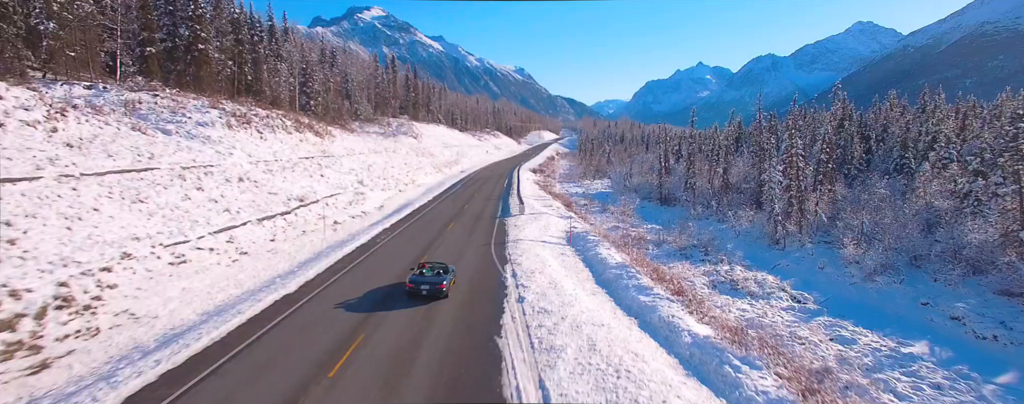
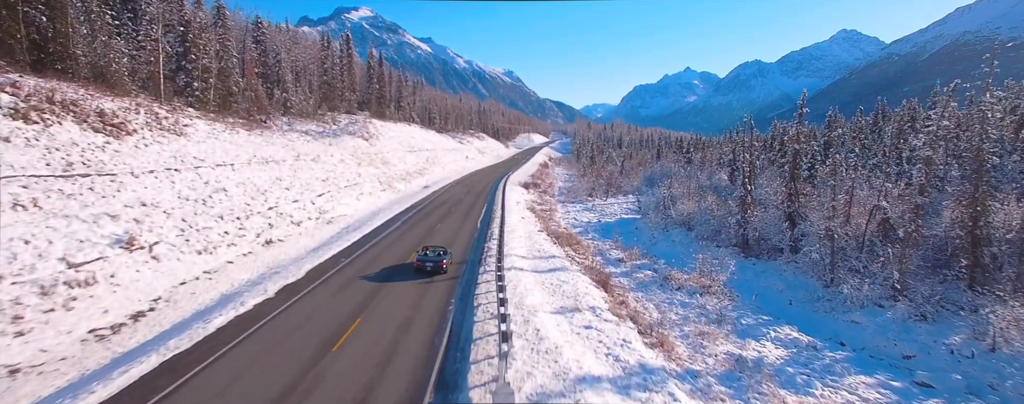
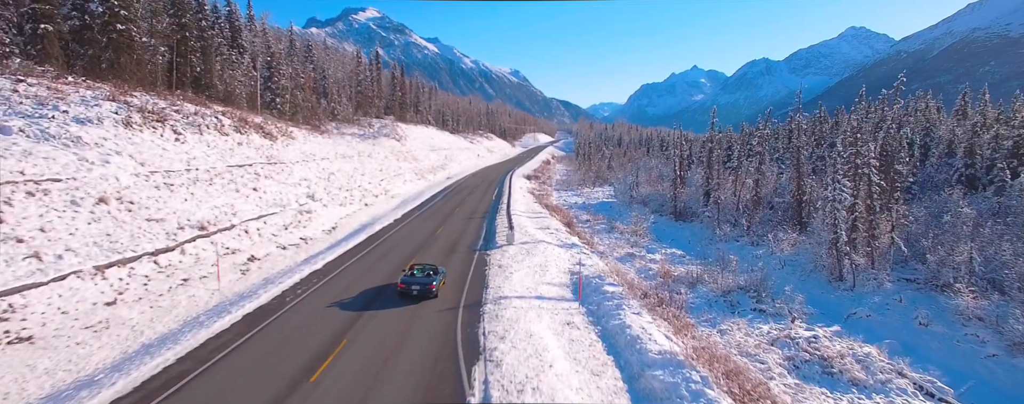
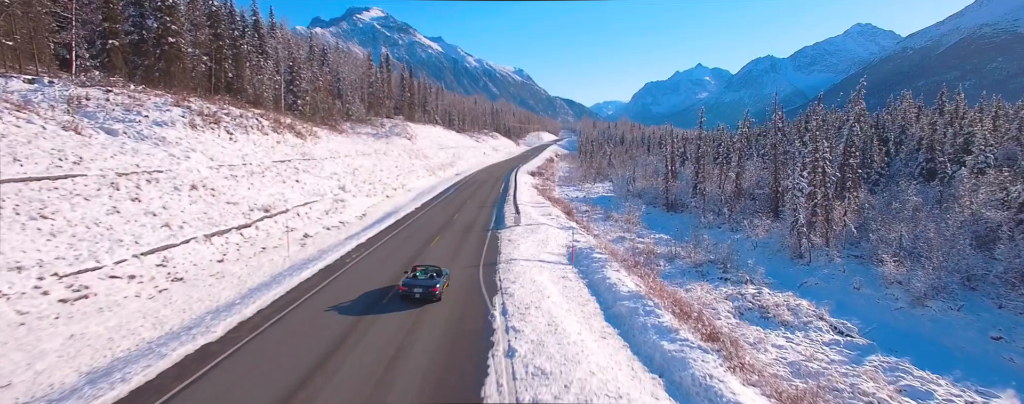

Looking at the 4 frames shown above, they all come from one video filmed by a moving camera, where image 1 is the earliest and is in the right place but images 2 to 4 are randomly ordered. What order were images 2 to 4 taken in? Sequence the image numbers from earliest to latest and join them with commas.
4, 3, 2
